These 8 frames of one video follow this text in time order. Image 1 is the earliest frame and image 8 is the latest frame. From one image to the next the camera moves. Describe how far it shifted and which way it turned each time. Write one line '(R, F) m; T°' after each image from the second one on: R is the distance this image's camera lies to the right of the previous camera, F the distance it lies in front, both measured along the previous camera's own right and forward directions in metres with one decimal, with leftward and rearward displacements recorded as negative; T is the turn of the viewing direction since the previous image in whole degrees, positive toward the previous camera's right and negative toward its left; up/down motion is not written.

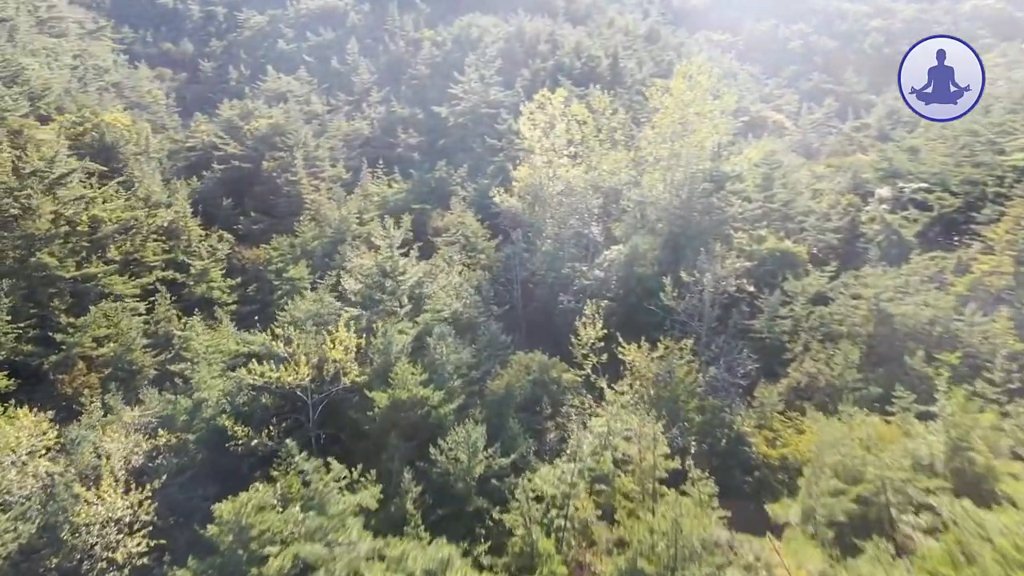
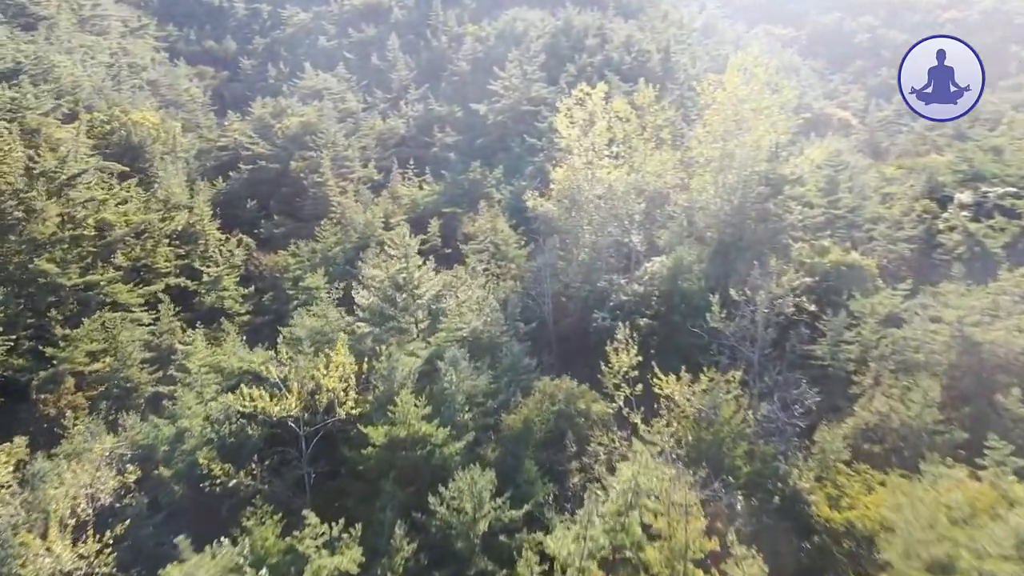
(+1.1, +4.1) m; -4°
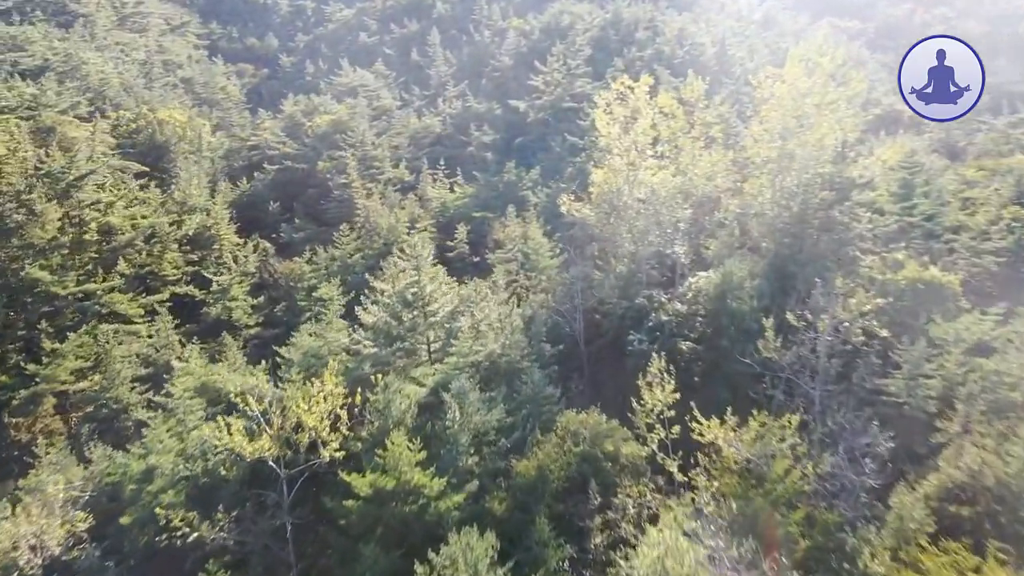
(+1.1, +4.1) m; -4°
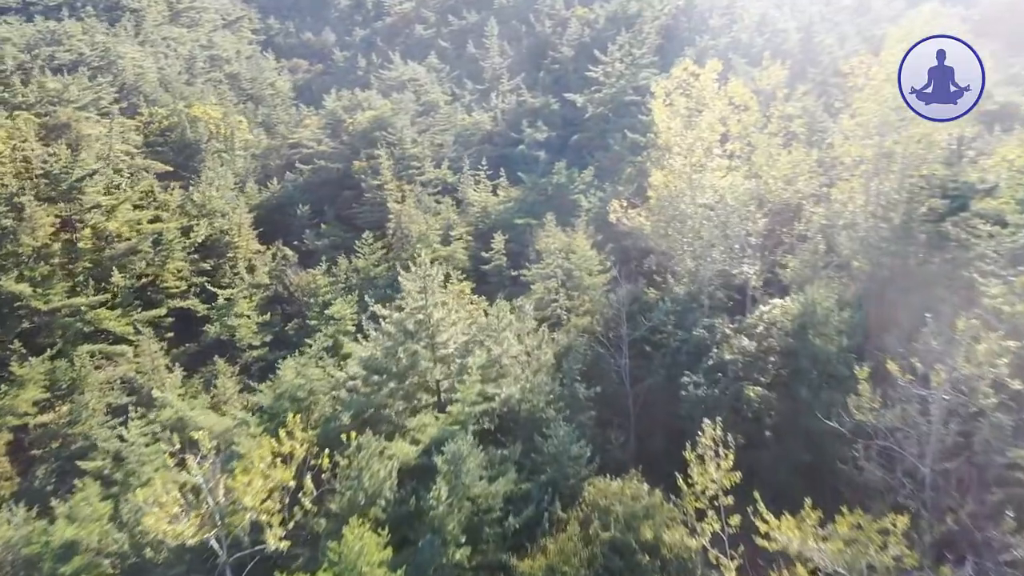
(+1.5, +5.8) m; -5°
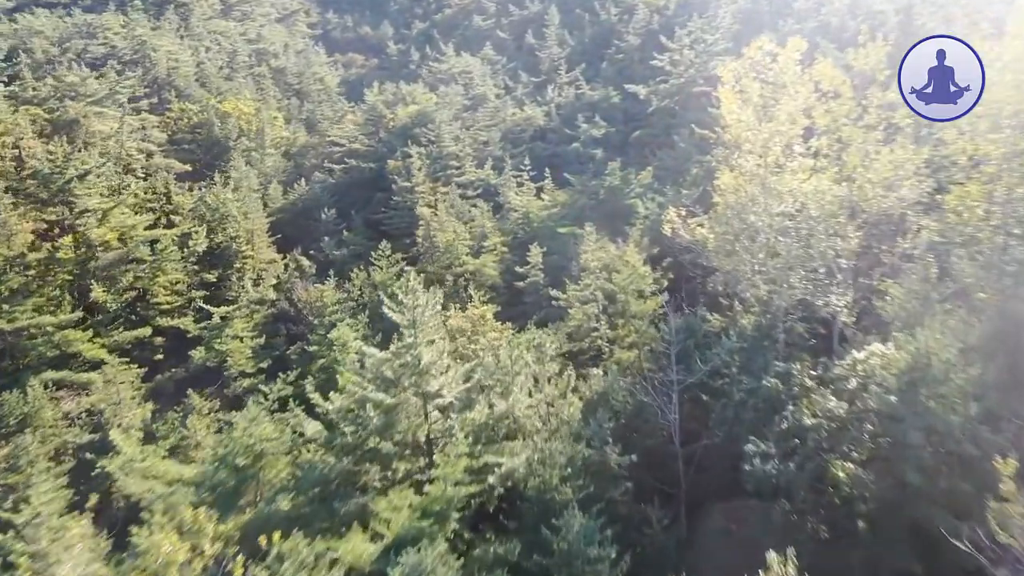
(+1.6, +5.9) m; -5°
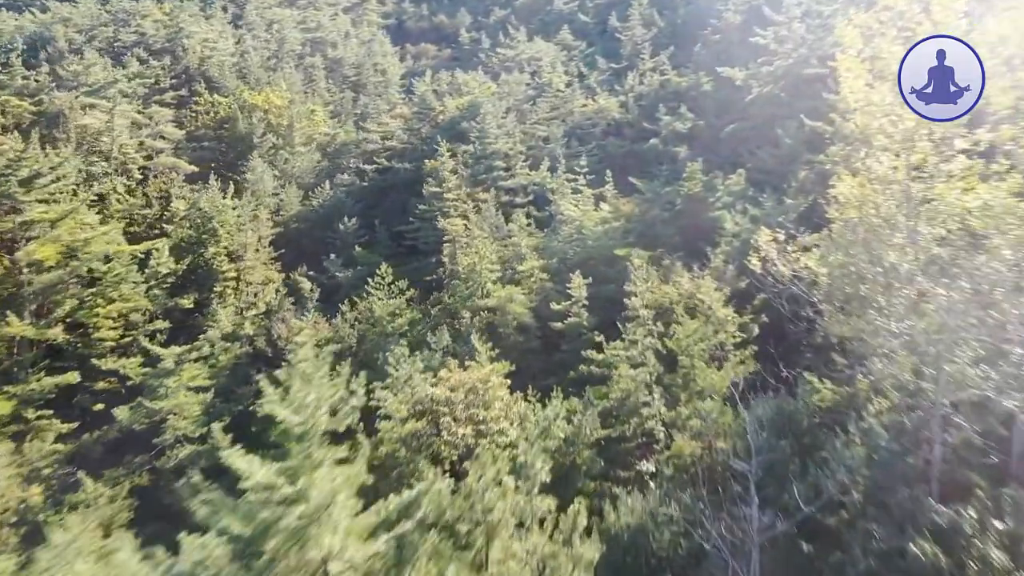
(+2.1, +8.7) m; -7°
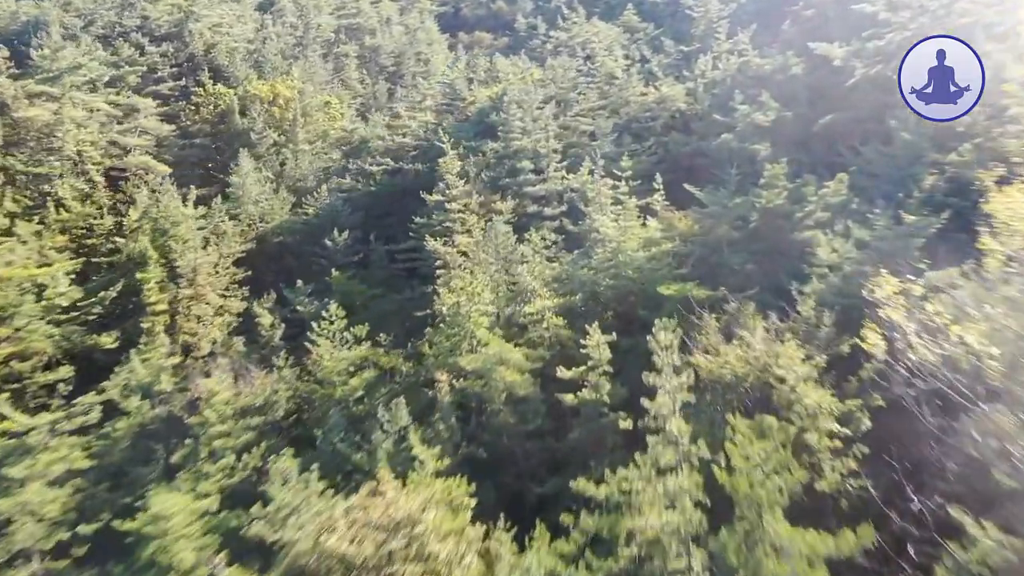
(+1.9, +8.0) m; -6°
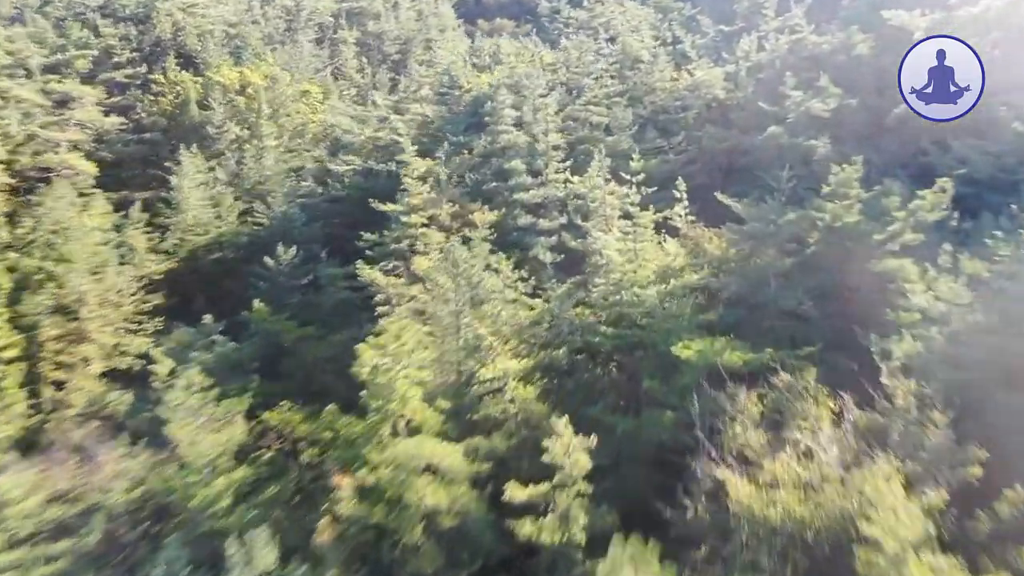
(+1.6, +6.5) m; -3°
